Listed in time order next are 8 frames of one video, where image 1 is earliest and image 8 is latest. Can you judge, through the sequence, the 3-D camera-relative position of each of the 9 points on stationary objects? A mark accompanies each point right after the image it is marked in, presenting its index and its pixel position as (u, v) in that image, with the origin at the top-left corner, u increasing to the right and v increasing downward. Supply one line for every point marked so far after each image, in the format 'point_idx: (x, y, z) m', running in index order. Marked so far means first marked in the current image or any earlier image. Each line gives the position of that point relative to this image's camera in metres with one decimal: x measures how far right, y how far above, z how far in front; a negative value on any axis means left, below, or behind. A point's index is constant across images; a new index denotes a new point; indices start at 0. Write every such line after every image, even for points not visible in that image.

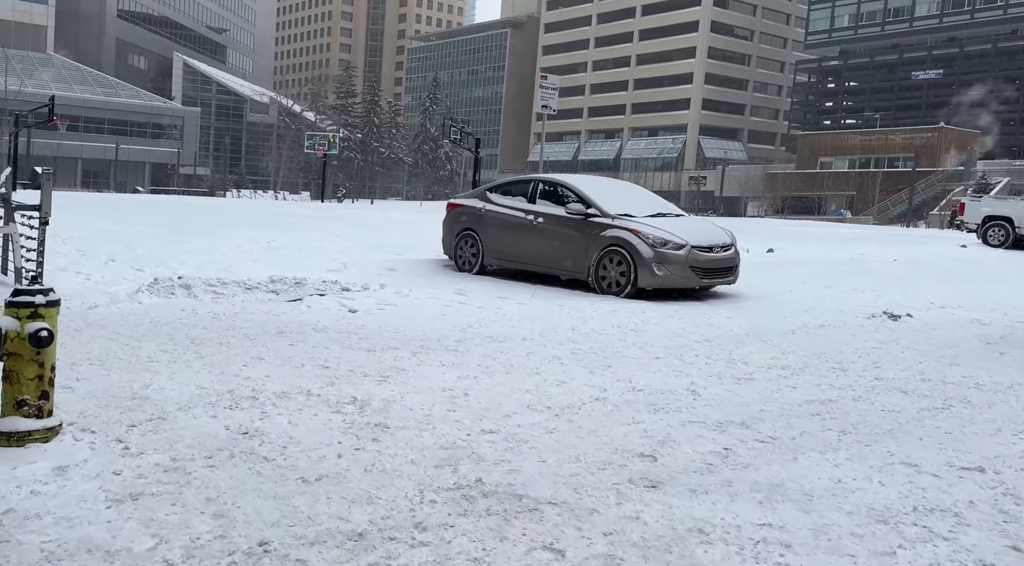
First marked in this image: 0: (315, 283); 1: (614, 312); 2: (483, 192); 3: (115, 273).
0: (-2.4, 0.0, +10.0) m
1: (+1.1, -0.3, +8.6) m
2: (-0.5, +1.5, +12.5) m
3: (-5.1, +0.1, +10.8) m
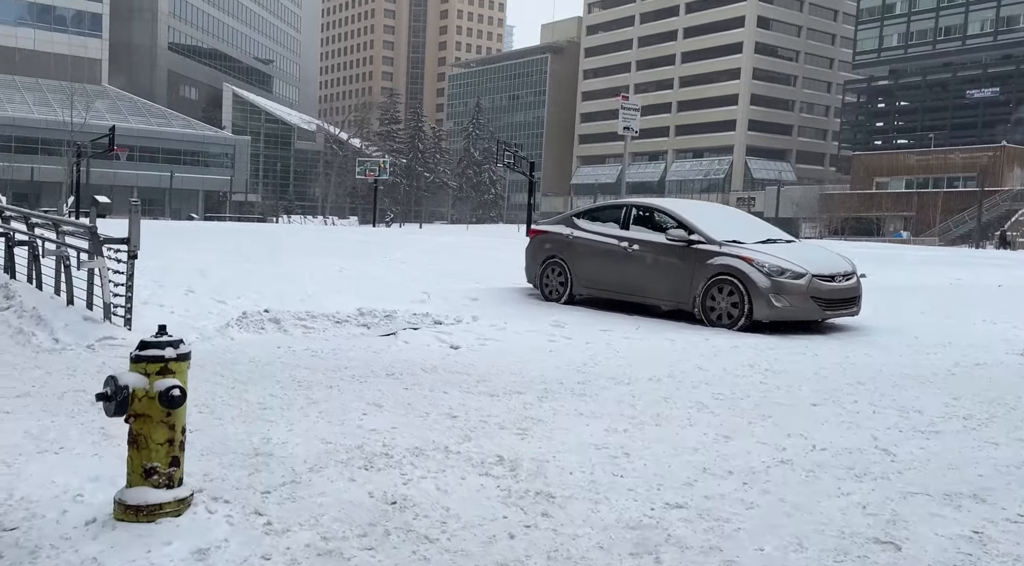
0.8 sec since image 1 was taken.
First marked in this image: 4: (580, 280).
0: (-1.2, -0.4, +9.5) m
1: (+2.1, -0.6, +7.9) m
2: (+0.7, +1.0, +12.0) m
3: (-3.9, -0.3, +10.4) m
4: (+0.9, +0.1, +11.2) m
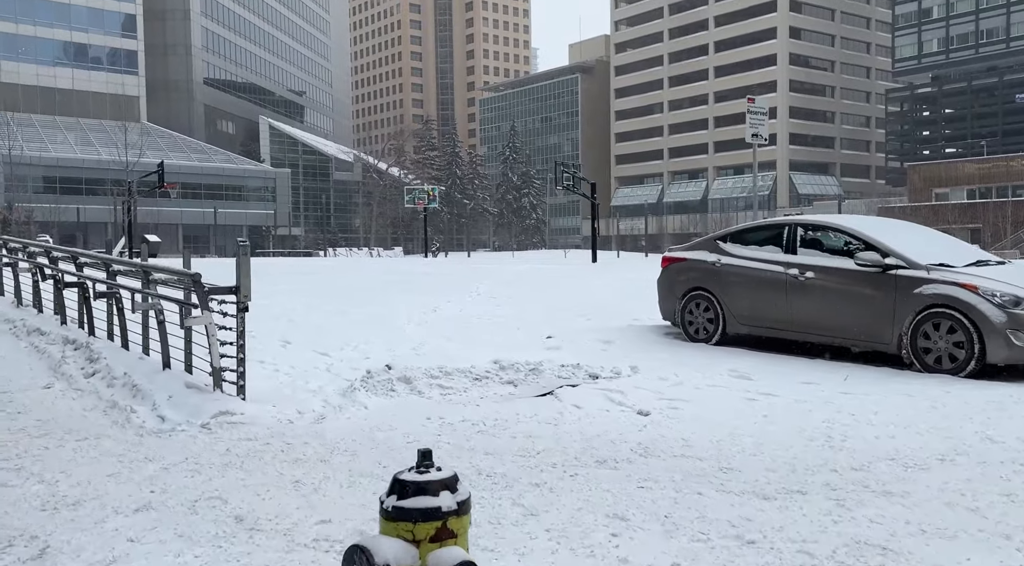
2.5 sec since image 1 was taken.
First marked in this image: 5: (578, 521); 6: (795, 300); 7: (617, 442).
0: (+0.4, -0.8, +8.0) m
1: (+3.7, -0.9, +6.2) m
2: (+2.4, +0.6, +10.4) m
3: (-2.2, -0.8, +9.0) m
4: (+2.6, -0.3, +9.6) m
5: (+0.3, -1.2, +4.0) m
6: (+3.1, -0.2, +9.1) m
7: (+0.7, -1.1, +5.5) m
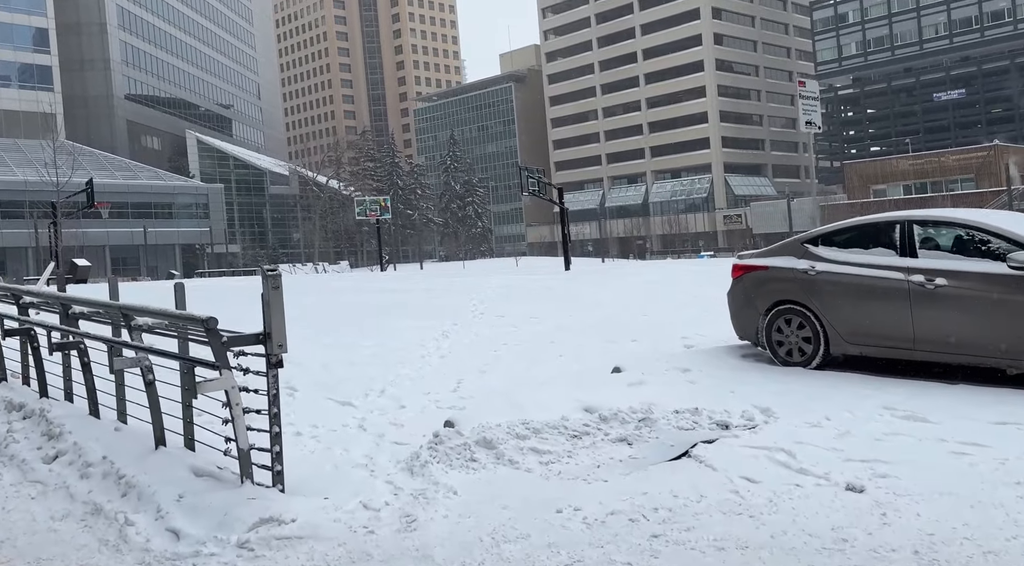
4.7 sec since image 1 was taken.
0: (+1.1, -1.0, +6.3) m
1: (+4.5, -1.0, +4.7) m
2: (+2.9, +0.4, +8.8) m
3: (-1.6, -1.1, +7.1) m
4: (+3.2, -0.5, +8.0) m
5: (+1.4, -1.3, +2.3) m
6: (+3.7, -0.3, +7.5) m
7: (+1.6, -1.2, +3.7) m
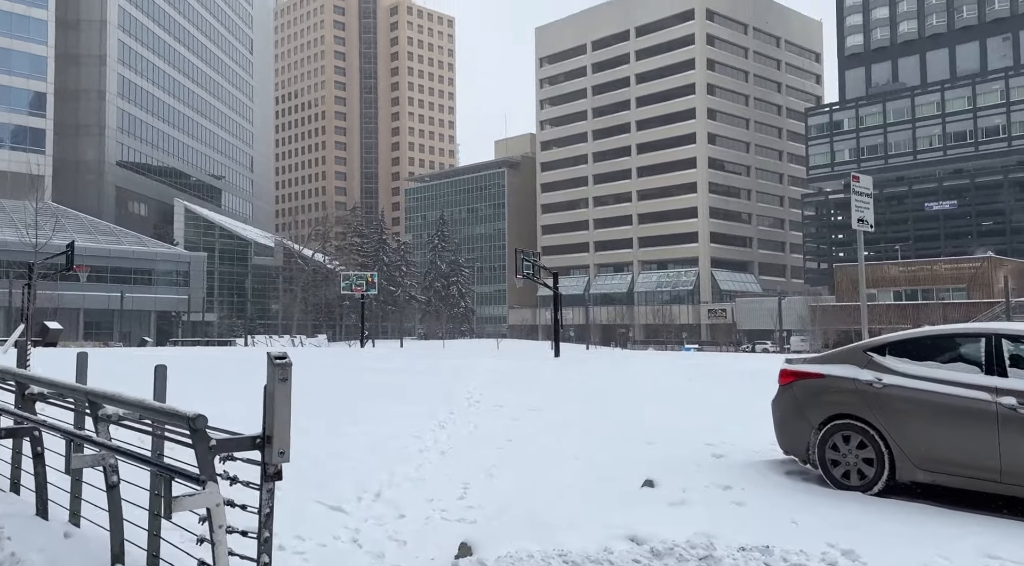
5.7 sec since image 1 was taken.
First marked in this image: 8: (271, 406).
0: (+1.4, -1.7, +5.2) m
1: (+4.8, -1.7, +3.7) m
2: (+3.2, -0.6, +7.9) m
3: (-1.4, -1.8, +6.0) m
4: (+3.4, -1.5, +7.0) m
5: (+1.7, -1.6, +1.2) m
6: (+3.9, -1.3, +6.6) m
7: (+1.9, -1.7, +2.7) m
8: (-1.1, -0.6, +3.9) m
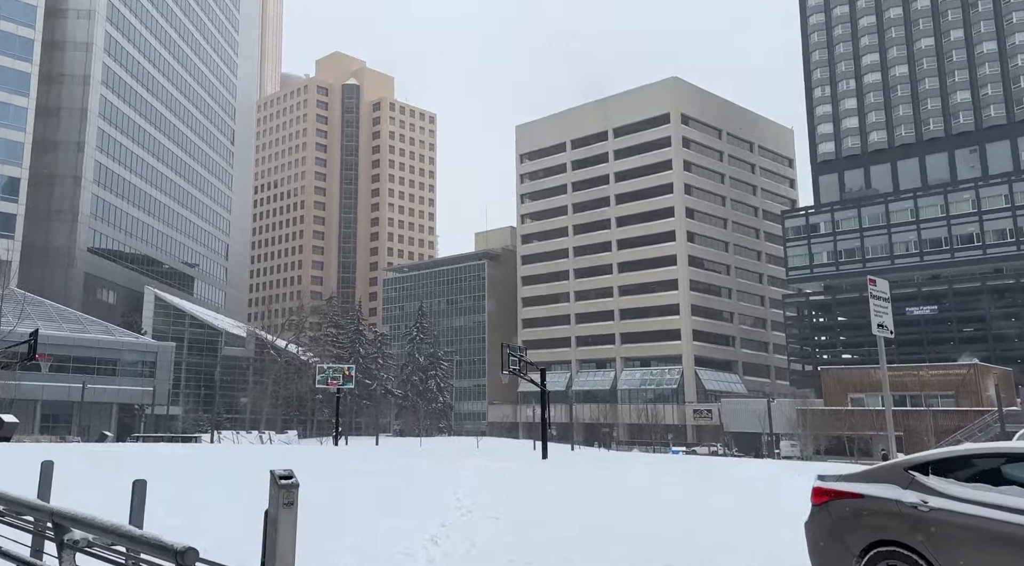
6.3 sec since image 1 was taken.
0: (+2.3, -2.6, +3.7) m
1: (+5.8, -2.5, +2.3) m
2: (+4.1, -1.9, +6.6) m
3: (-0.4, -2.7, +4.3) m
4: (+4.3, -2.6, +5.6) m
5: (+2.8, -2.1, -0.2) m
6: (+4.8, -2.4, +5.2) m
7: (+2.9, -2.3, +1.2) m
8: (-0.1, -1.3, +2.4) m
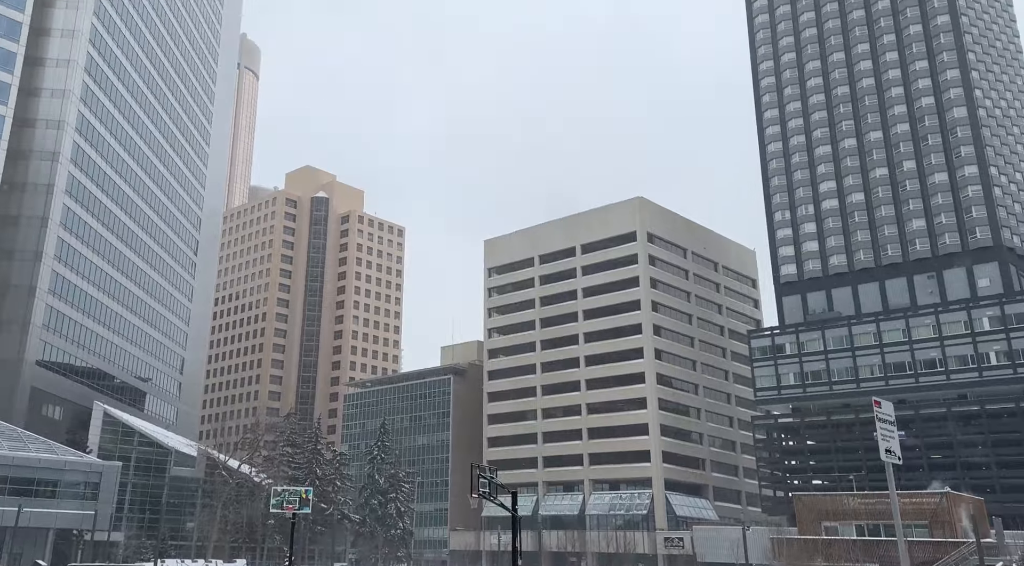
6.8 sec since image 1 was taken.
0: (+2.3, -4.0, +2.2) m
1: (+5.8, -3.7, +1.0) m
2: (+3.9, -3.6, +5.2) m
3: (-0.5, -4.1, +2.7) m
4: (+4.1, -4.2, +4.1) m
5: (+2.9, -2.9, -1.6) m
6: (+4.7, -4.0, +3.8) m
7: (+3.0, -3.4, -0.2) m
8: (-0.1, -2.4, +1.0) m
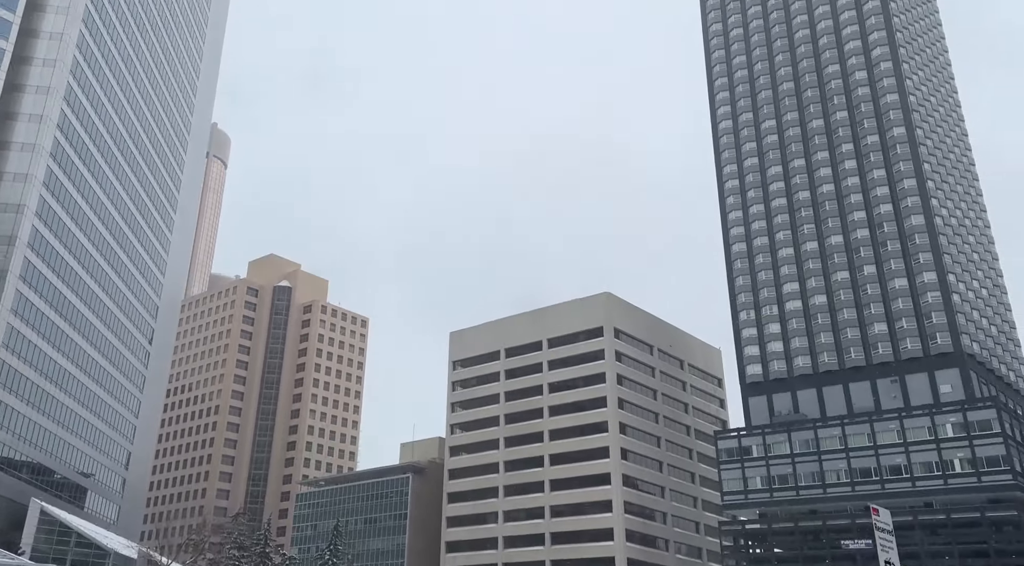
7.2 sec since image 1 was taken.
0: (+1.6, -5.1, +0.8) m
1: (+5.2, -4.9, -0.2) m
2: (+3.1, -5.1, +3.9) m
3: (-1.2, -5.2, +1.2) m
4: (+3.4, -5.6, +2.8) m
5: (+2.4, -3.7, -2.9) m
6: (+4.0, -5.3, +2.5) m
7: (+2.5, -4.3, -1.5) m
8: (-0.6, -3.4, -0.3) m
